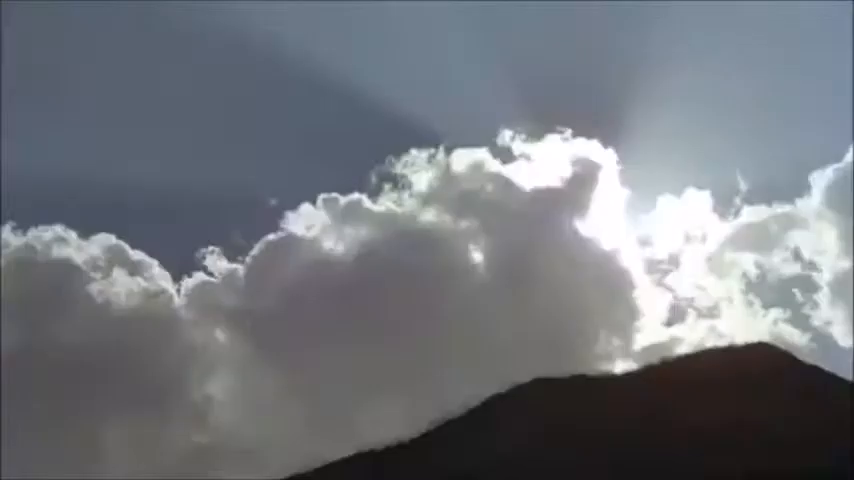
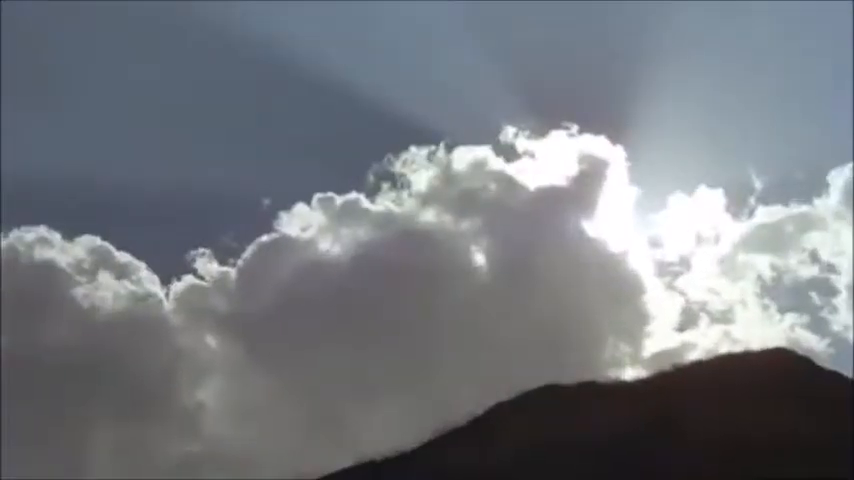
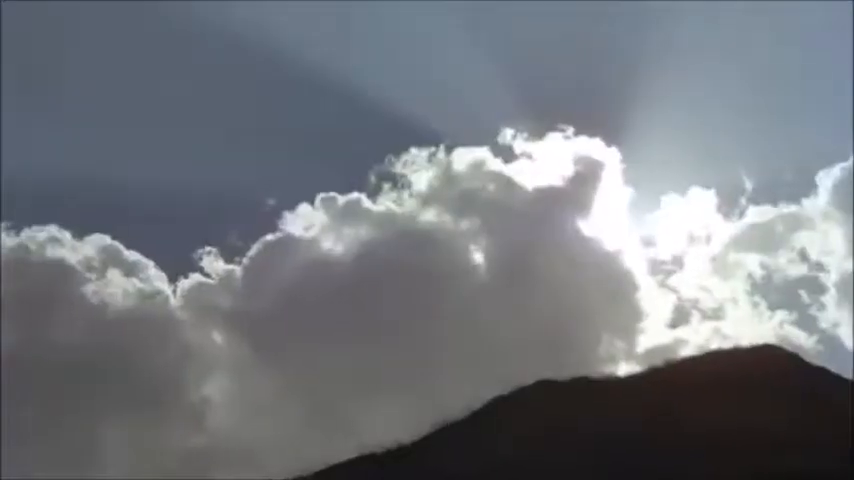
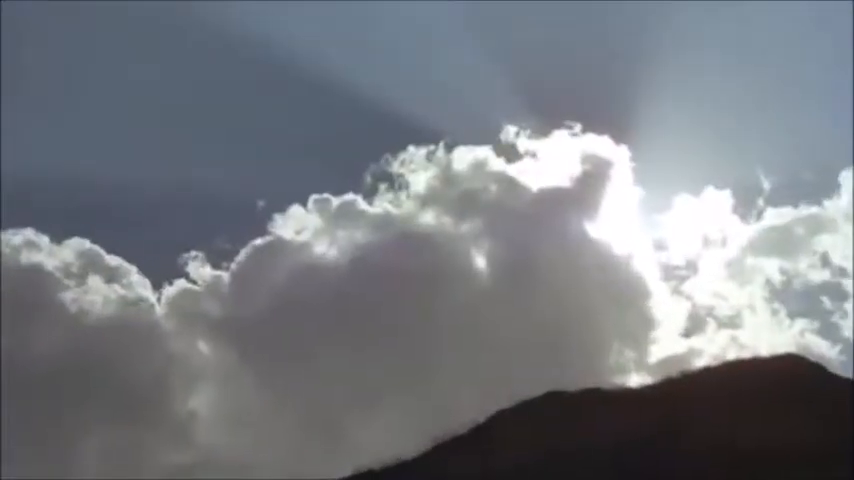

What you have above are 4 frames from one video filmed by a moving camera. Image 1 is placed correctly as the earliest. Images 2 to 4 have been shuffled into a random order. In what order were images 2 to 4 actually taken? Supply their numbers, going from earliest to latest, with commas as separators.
3, 2, 4
